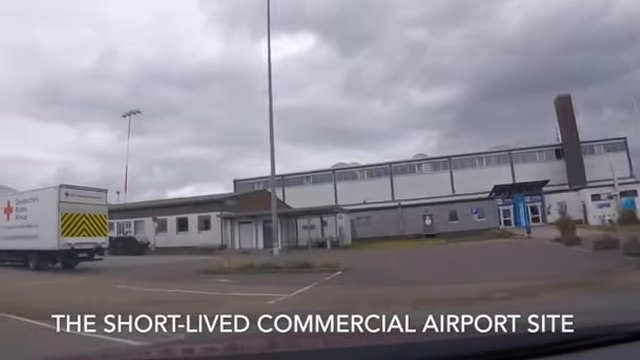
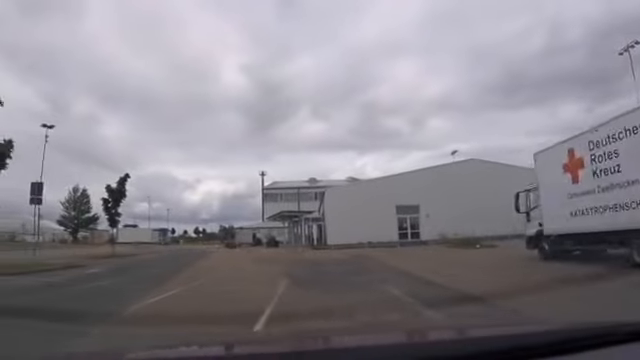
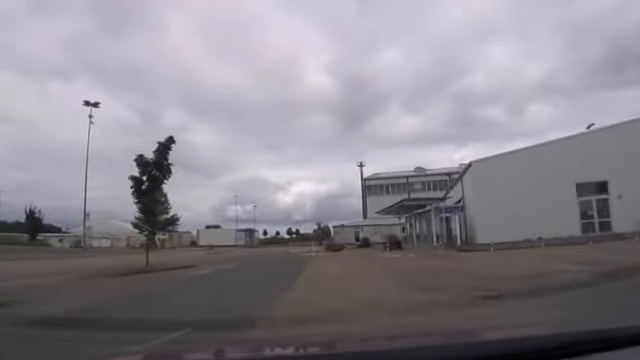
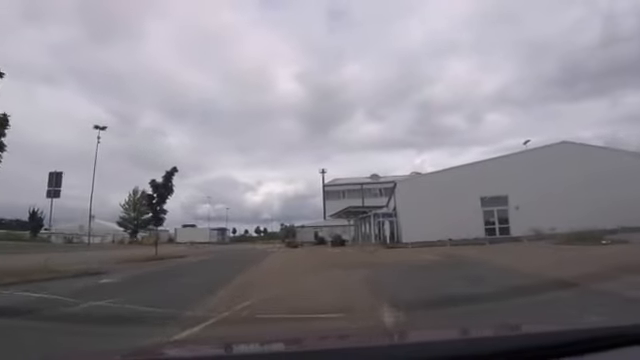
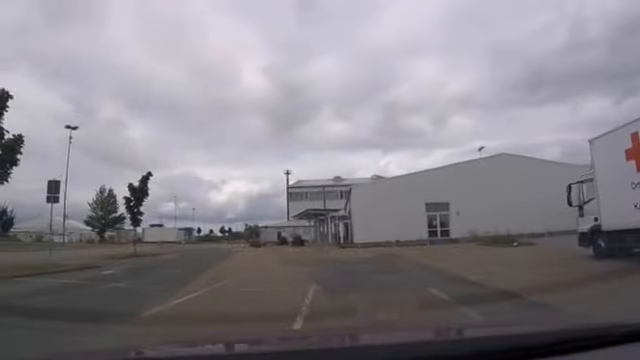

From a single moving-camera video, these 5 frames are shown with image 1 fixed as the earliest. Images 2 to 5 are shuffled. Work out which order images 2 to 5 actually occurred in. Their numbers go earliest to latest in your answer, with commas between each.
2, 5, 4, 3
